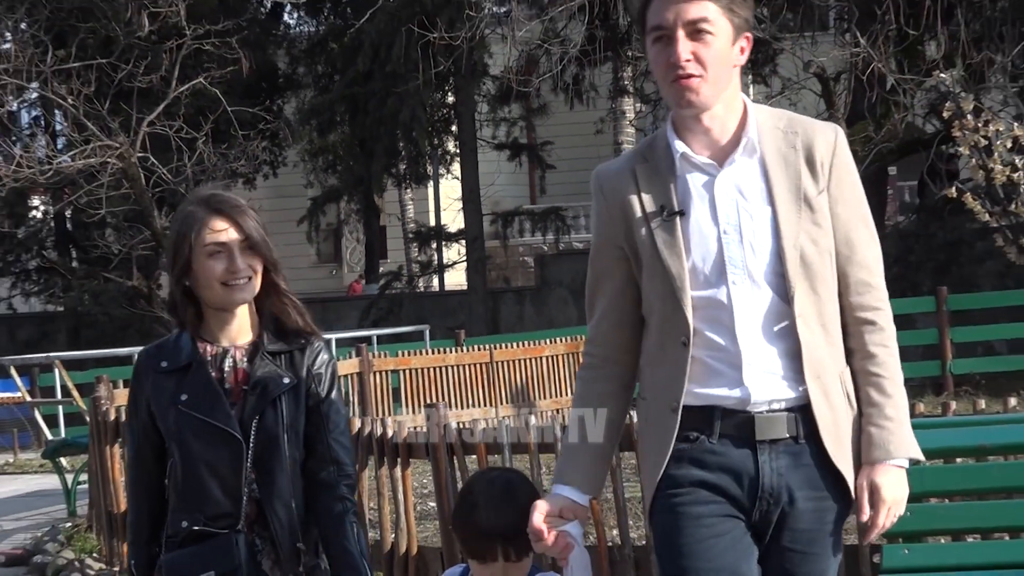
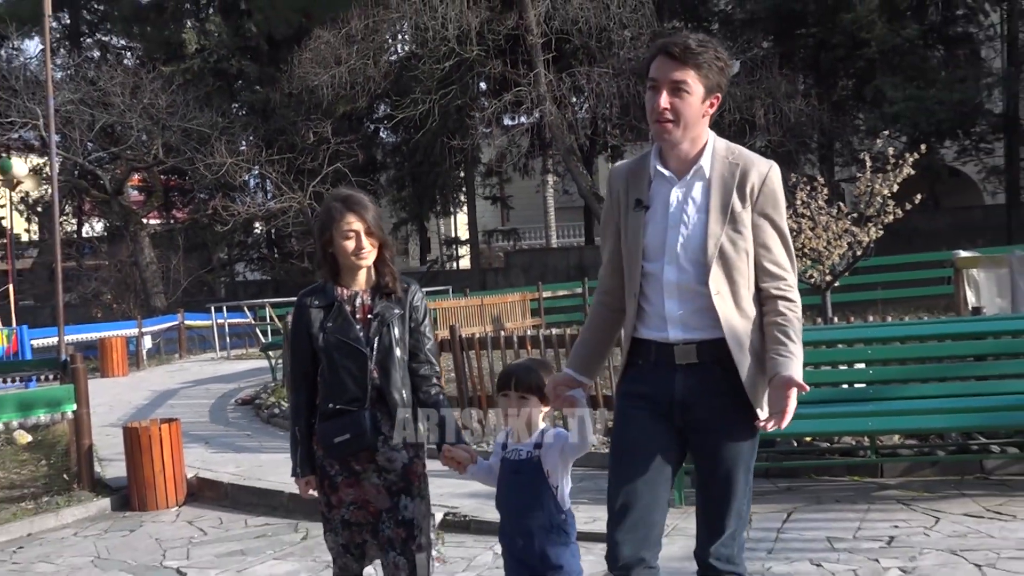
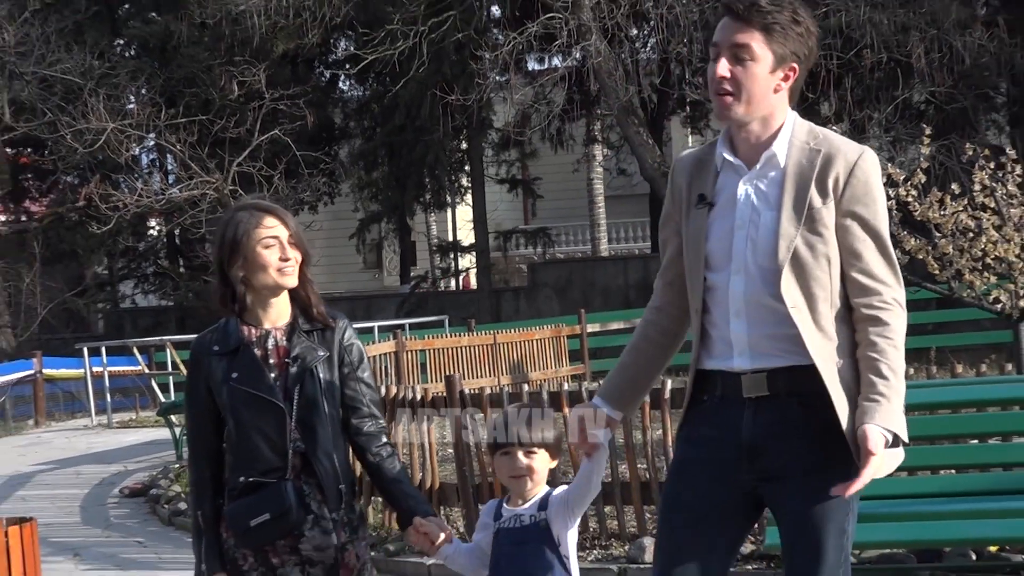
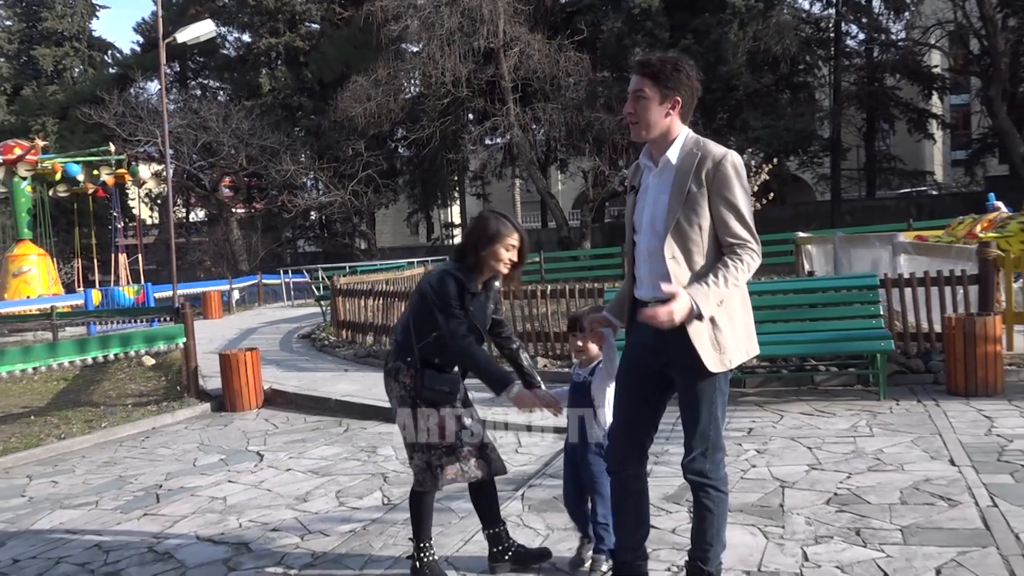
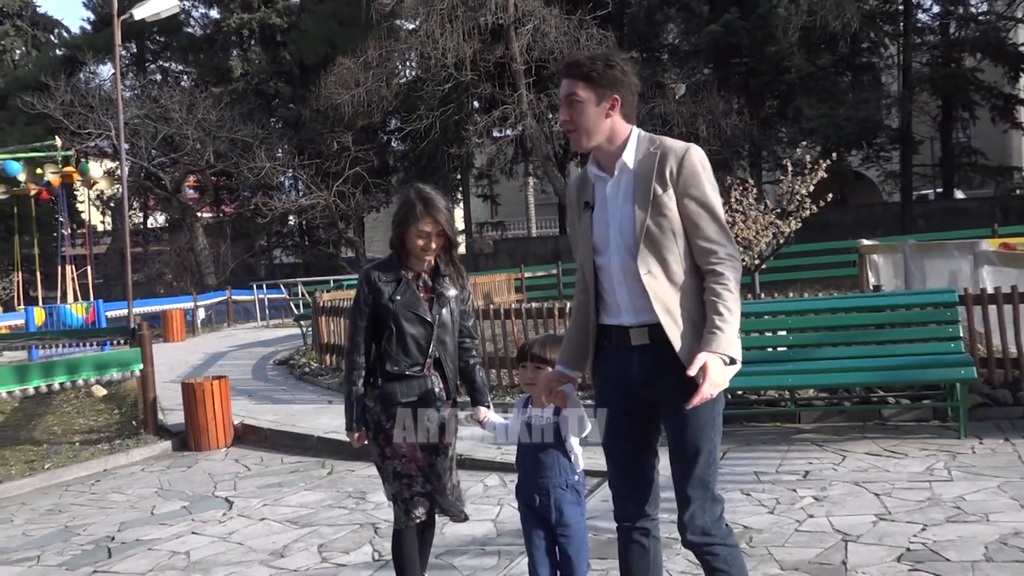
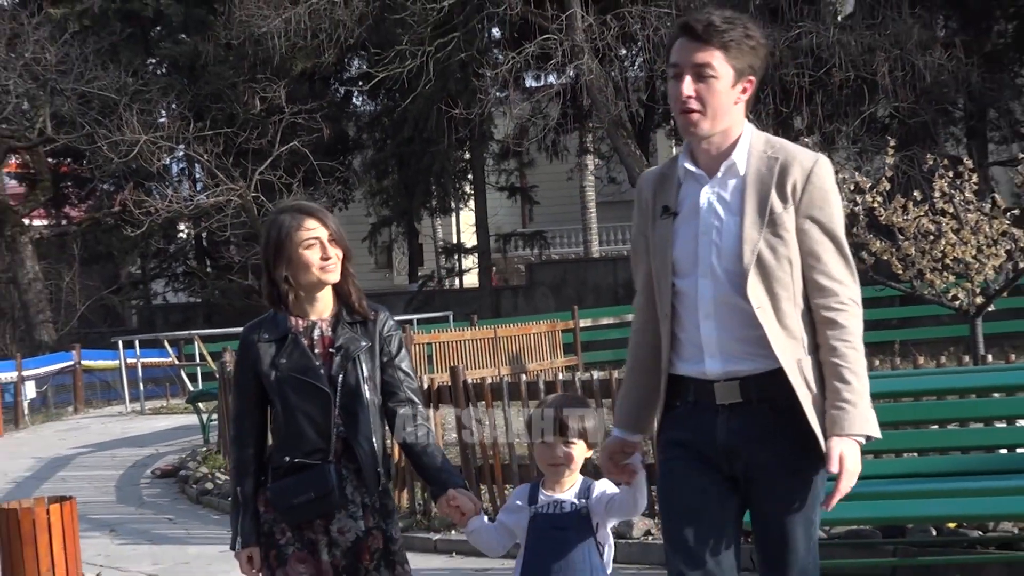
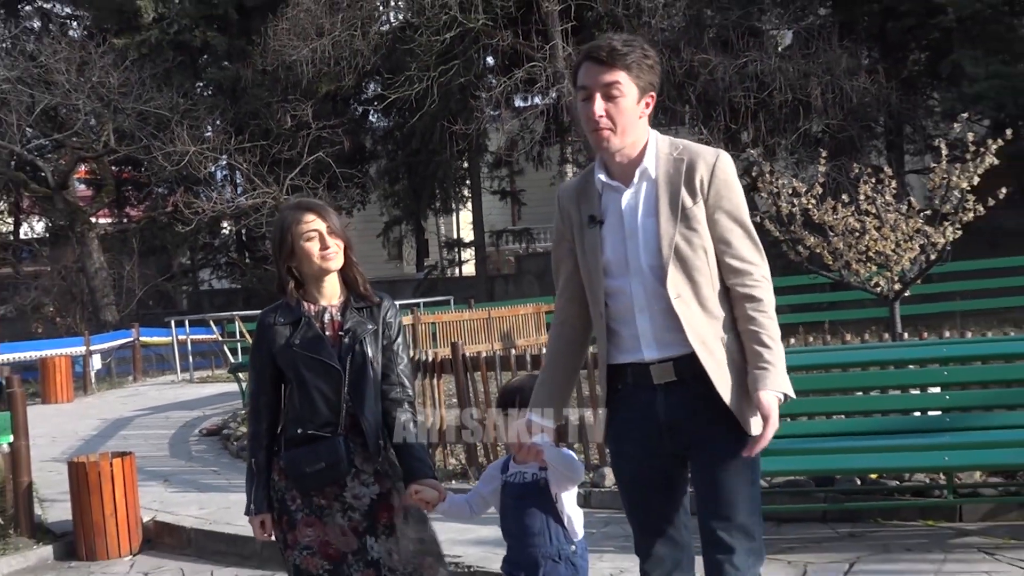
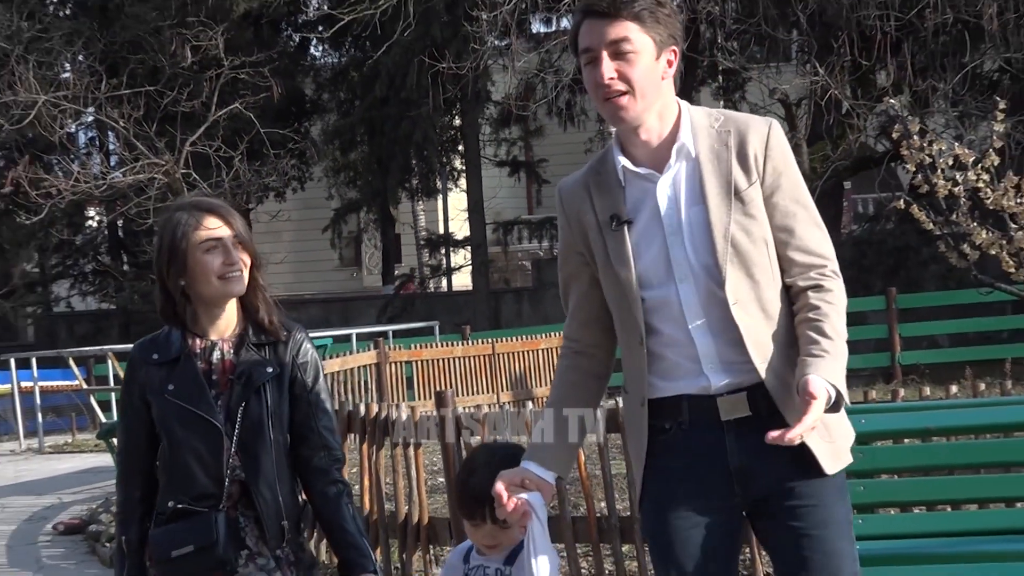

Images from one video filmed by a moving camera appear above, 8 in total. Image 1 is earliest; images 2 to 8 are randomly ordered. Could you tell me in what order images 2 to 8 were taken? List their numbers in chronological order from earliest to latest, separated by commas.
8, 3, 6, 7, 2, 5, 4
